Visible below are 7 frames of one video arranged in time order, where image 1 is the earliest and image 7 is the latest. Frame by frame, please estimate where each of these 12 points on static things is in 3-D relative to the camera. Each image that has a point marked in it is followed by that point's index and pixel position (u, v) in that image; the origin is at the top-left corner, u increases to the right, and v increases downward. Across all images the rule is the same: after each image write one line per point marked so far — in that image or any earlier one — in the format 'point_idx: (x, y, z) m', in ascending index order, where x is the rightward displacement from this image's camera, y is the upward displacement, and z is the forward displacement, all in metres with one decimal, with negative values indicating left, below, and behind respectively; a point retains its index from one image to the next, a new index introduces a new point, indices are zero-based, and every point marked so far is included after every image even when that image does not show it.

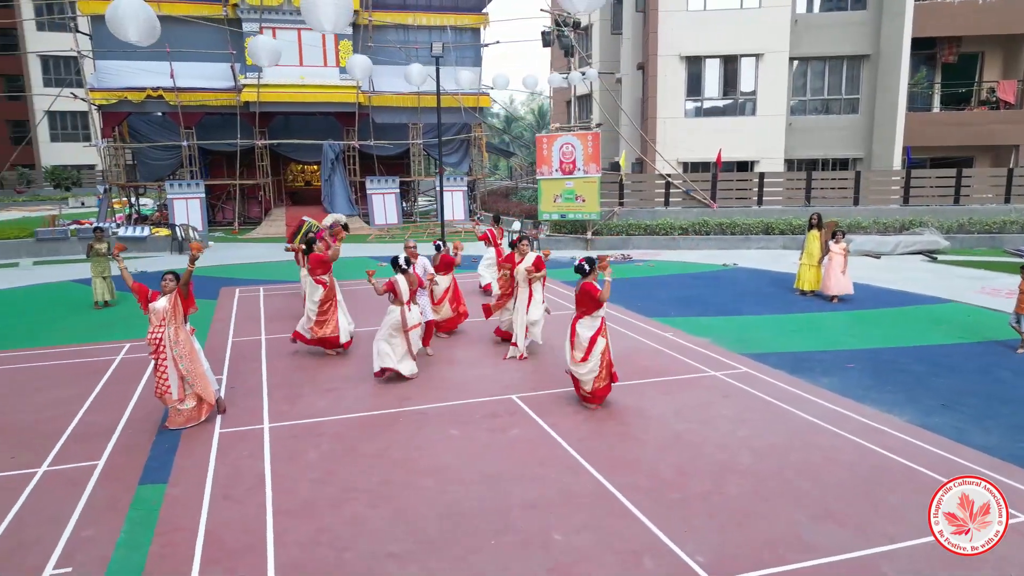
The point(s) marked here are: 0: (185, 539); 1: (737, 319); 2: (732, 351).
0: (-2.2, -1.6, +4.6) m
1: (+3.6, -0.5, +11.4) m
2: (+2.9, -0.8, +9.3) m
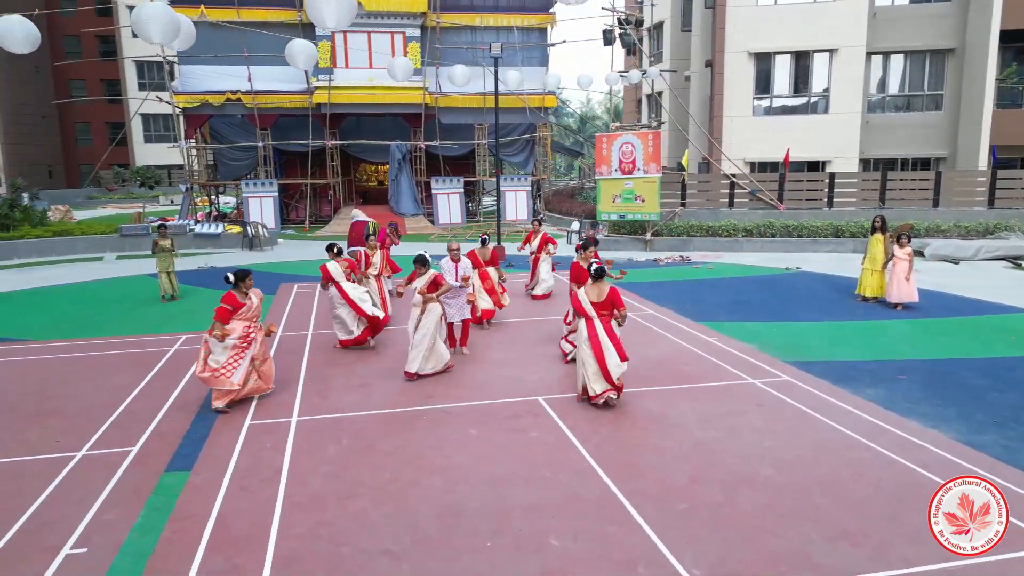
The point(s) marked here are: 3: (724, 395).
0: (-2.2, -1.6, +4.8) m
1: (+4.3, -0.6, +10.9) m
2: (+3.4, -0.9, +9.0) m
3: (+2.3, -1.1, +7.6) m
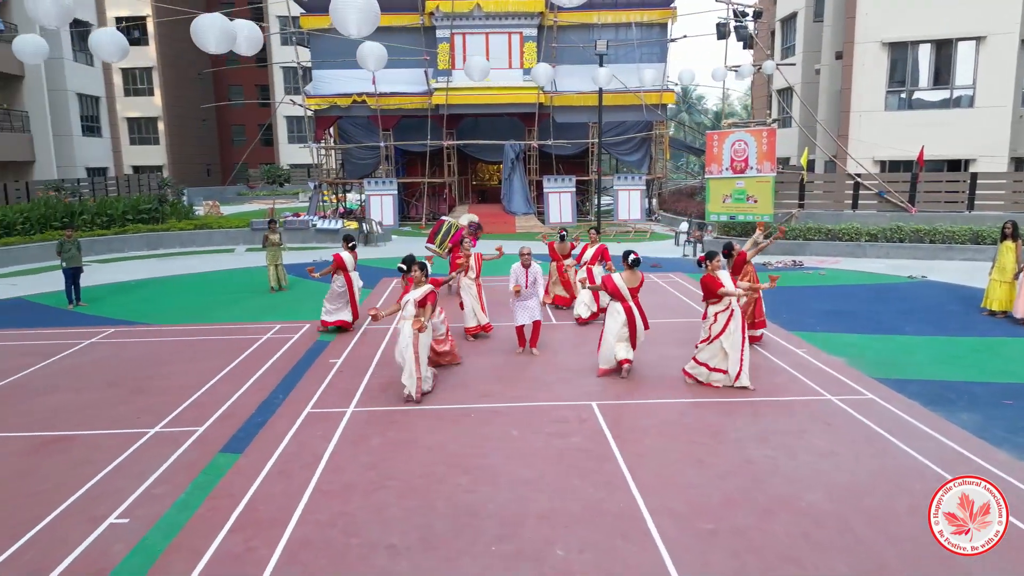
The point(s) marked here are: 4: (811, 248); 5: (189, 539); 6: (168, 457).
0: (-2.1, -1.6, +5.1) m
1: (+5.4, -0.7, +10.0) m
2: (+4.1, -1.0, +8.2) m
3: (+2.8, -1.2, +7.0) m
4: (+8.4, +1.1, +19.8) m
5: (-2.1, -1.6, +4.6) m
6: (-2.9, -1.4, +6.0) m
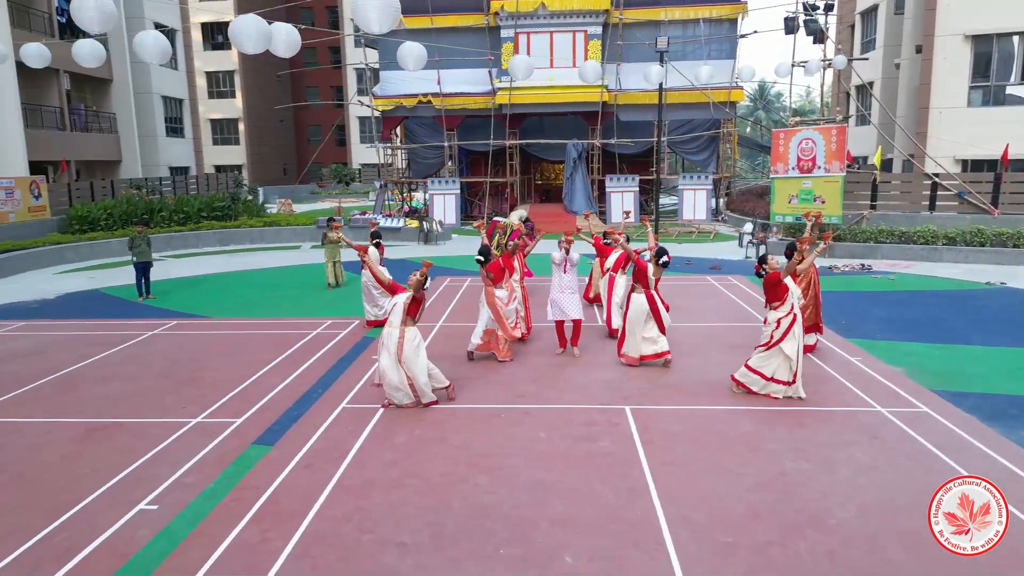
0: (-1.9, -1.5, +5.2) m
1: (+6.0, -0.8, +9.4) m
2: (+4.6, -1.1, +7.8) m
3: (+3.1, -1.3, +6.7) m
4: (+10.0, +1.0, +18.9) m
5: (-2.0, -1.6, +4.7) m
6: (-2.7, -1.4, +6.2) m
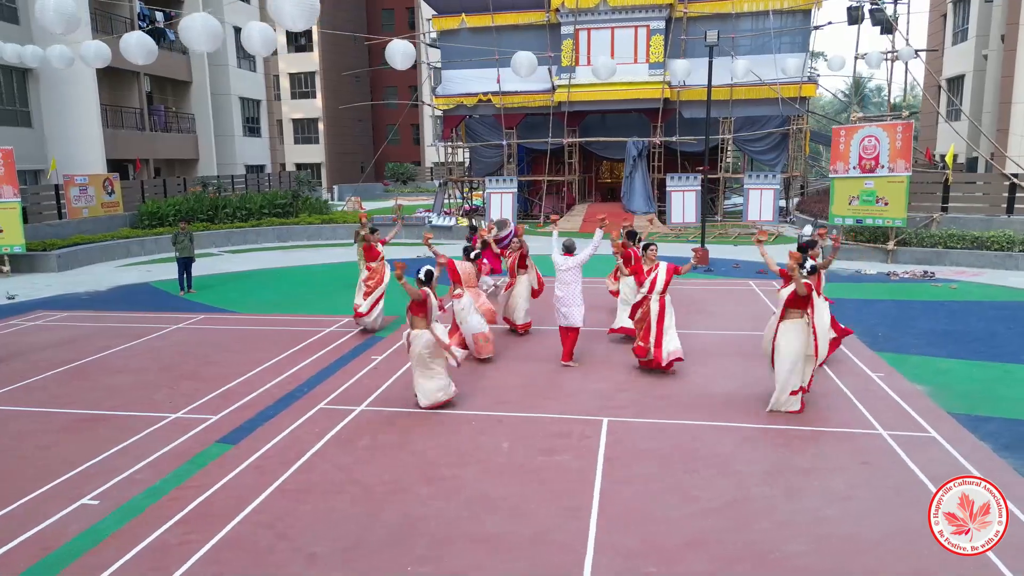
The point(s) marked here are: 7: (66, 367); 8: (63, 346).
0: (-2.4, -1.5, +5.2) m
1: (+5.9, -1.0, +8.5) m
2: (+4.3, -1.2, +7.1) m
3: (+2.8, -1.4, +6.2) m
4: (+11.0, +0.8, +17.5) m
5: (-2.5, -1.6, +4.7) m
6: (-3.1, -1.4, +6.3) m
7: (-5.8, -1.0, +9.1) m
8: (-6.5, -0.8, +10.1) m
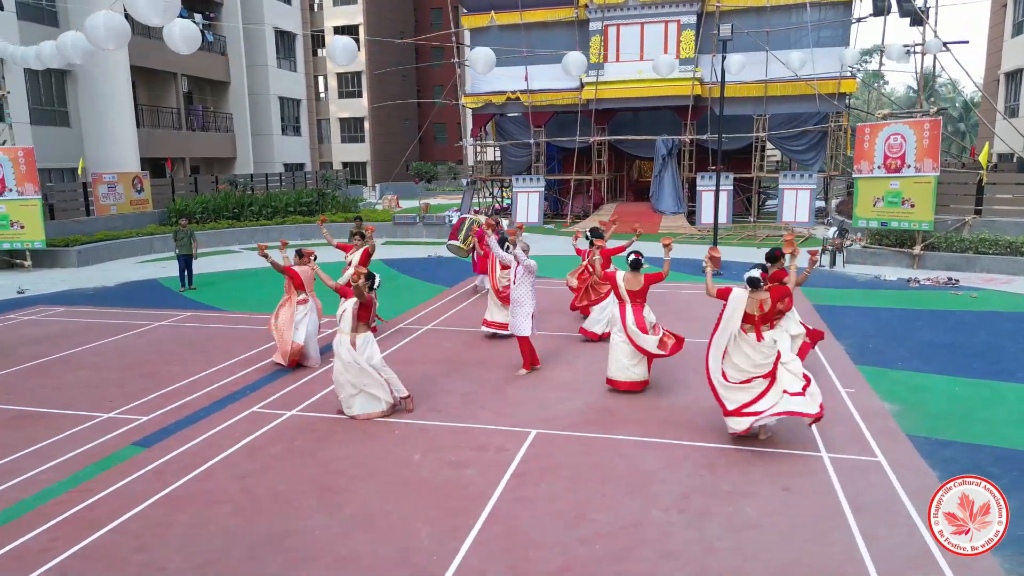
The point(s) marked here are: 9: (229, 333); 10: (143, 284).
0: (-3.2, -1.6, +5.2) m
1: (+5.3, -1.1, +7.9) m
2: (+3.7, -1.3, +6.5) m
3: (+2.0, -1.5, +5.7) m
4: (+11.0, +0.6, +16.5) m
5: (-3.4, -1.6, +4.7) m
6: (-3.8, -1.4, +6.3) m
7: (-6.3, -1.0, +9.3) m
8: (-6.9, -0.8, +10.4) m
9: (-4.4, -0.6, +10.8) m
10: (-8.4, +0.1, +15.9) m
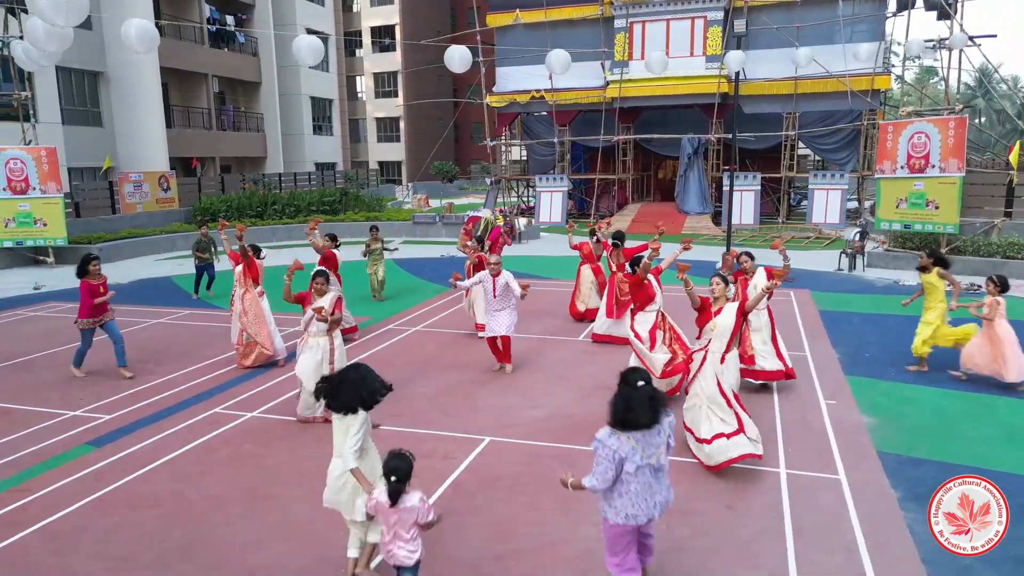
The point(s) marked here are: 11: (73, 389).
0: (-3.7, -1.6, +5.2) m
1: (+5.0, -1.2, +7.4) m
2: (+3.2, -1.4, +6.2) m
3: (+1.6, -1.5, +5.5) m
4: (+11.1, +0.4, +15.8) m
5: (-3.9, -1.6, +4.8) m
6: (-4.2, -1.4, +6.3) m
7: (-6.6, -0.9, +9.5) m
8: (-7.1, -0.8, +10.6) m
9: (-4.6, -0.6, +10.9) m
10: (-8.3, +0.2, +16.2) m
11: (-5.0, -1.2, +8.1) m
